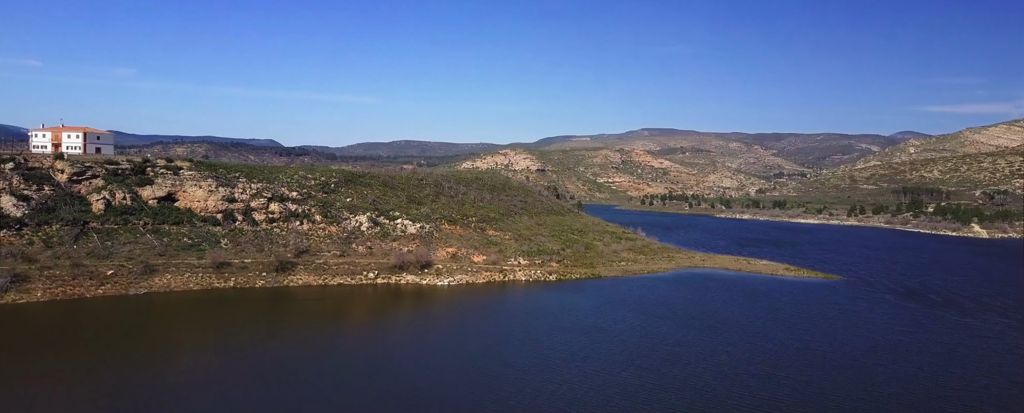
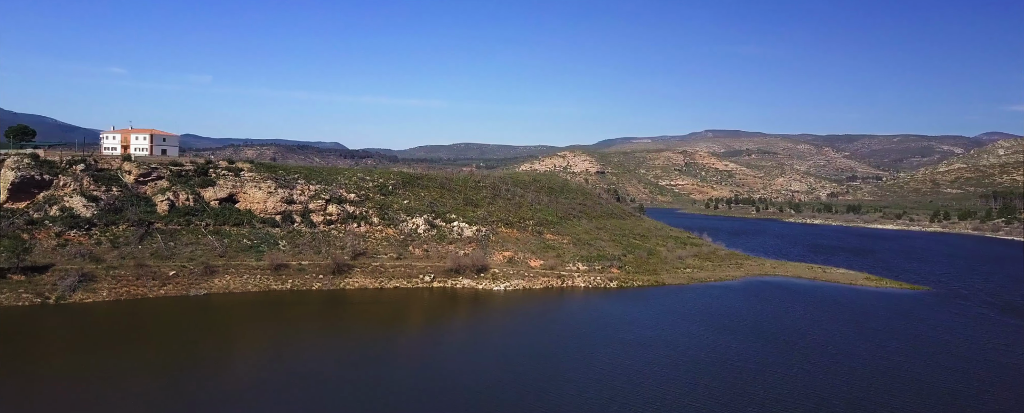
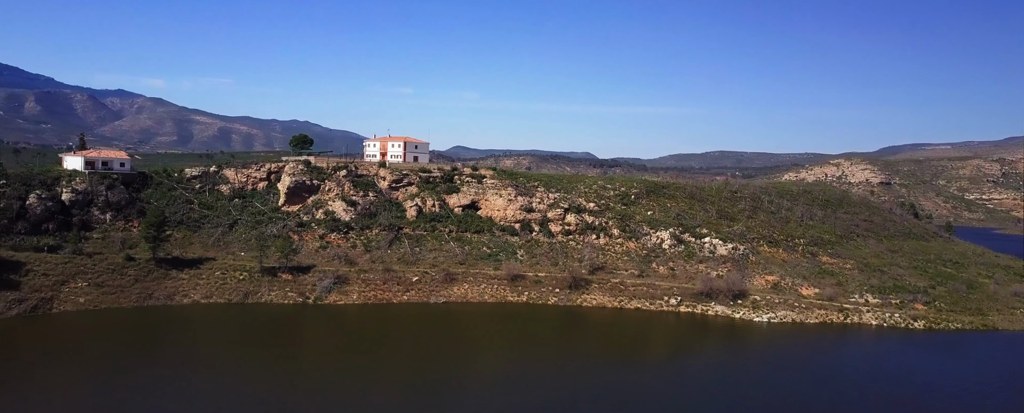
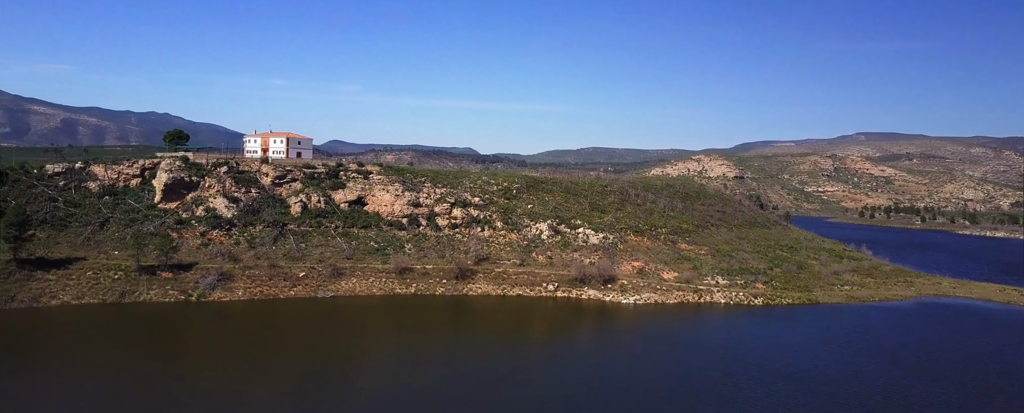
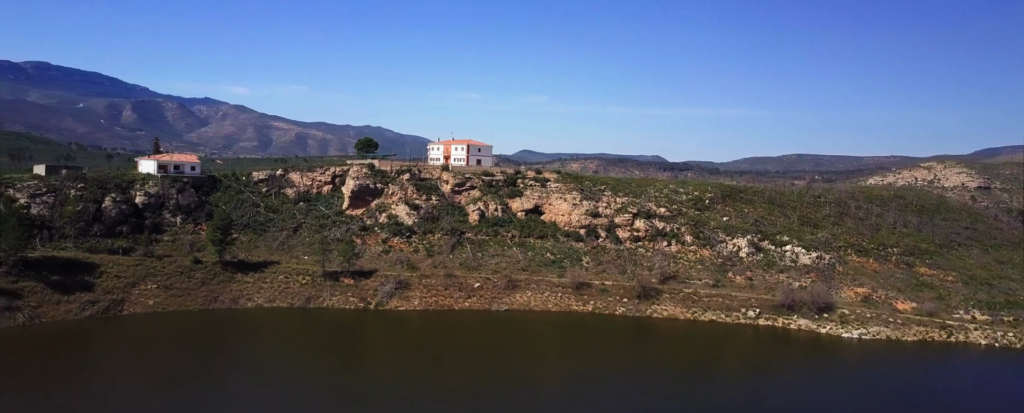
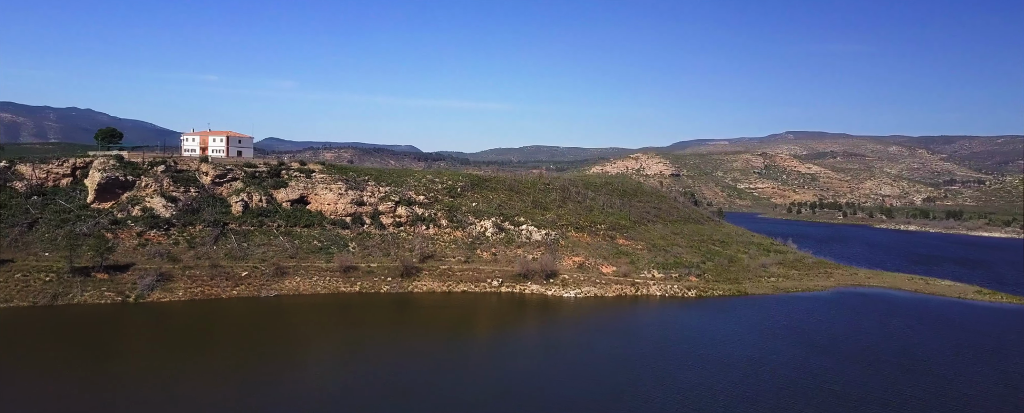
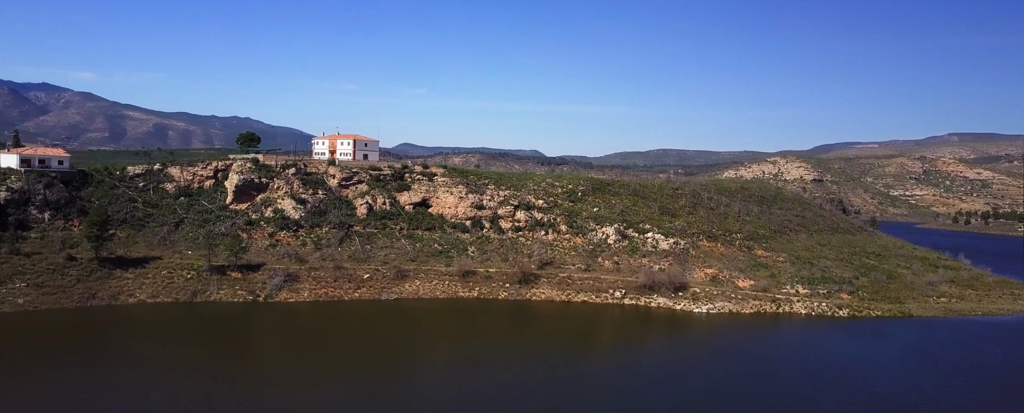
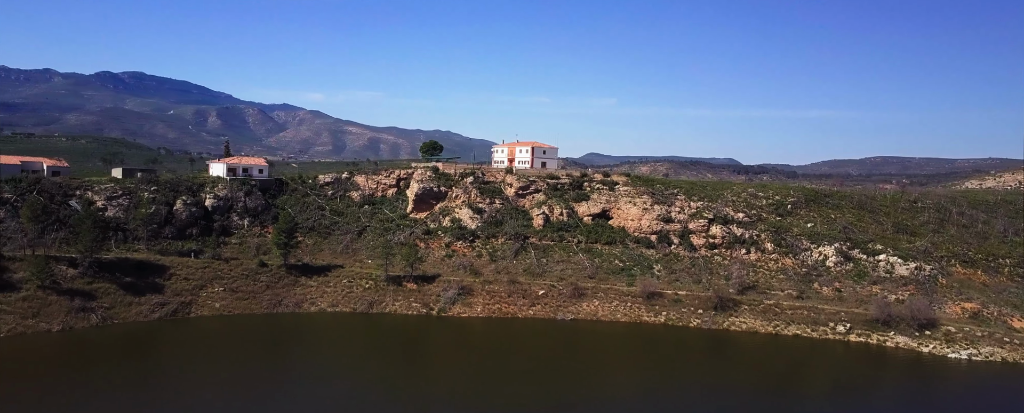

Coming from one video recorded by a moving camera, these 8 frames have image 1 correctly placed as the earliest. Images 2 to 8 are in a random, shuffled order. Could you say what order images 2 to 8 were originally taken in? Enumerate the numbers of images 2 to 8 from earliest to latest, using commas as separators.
2, 6, 4, 7, 3, 5, 8
